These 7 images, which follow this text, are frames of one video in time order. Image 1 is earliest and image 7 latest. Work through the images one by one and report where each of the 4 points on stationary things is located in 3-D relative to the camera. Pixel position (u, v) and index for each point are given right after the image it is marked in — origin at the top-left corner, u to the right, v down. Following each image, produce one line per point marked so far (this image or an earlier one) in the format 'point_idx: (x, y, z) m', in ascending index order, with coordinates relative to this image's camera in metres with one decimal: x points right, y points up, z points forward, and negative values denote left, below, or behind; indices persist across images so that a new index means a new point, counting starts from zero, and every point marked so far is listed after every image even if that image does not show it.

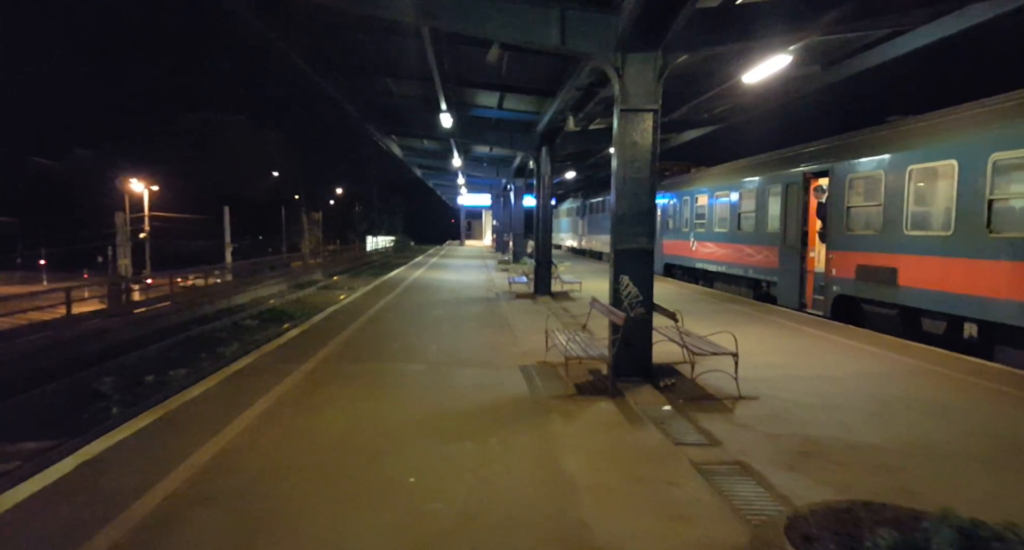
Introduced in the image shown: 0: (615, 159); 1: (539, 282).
0: (+1.5, +1.7, +7.1) m
1: (+0.9, -0.2, +15.8) m
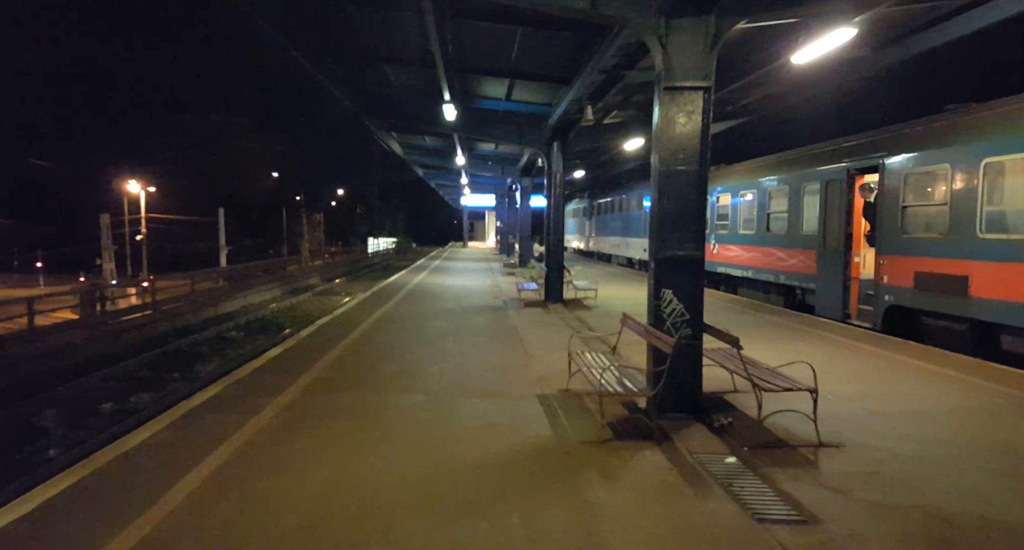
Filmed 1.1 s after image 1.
0: (+1.7, +1.5, +5.8) m
1: (+1.1, -0.4, +14.5) m
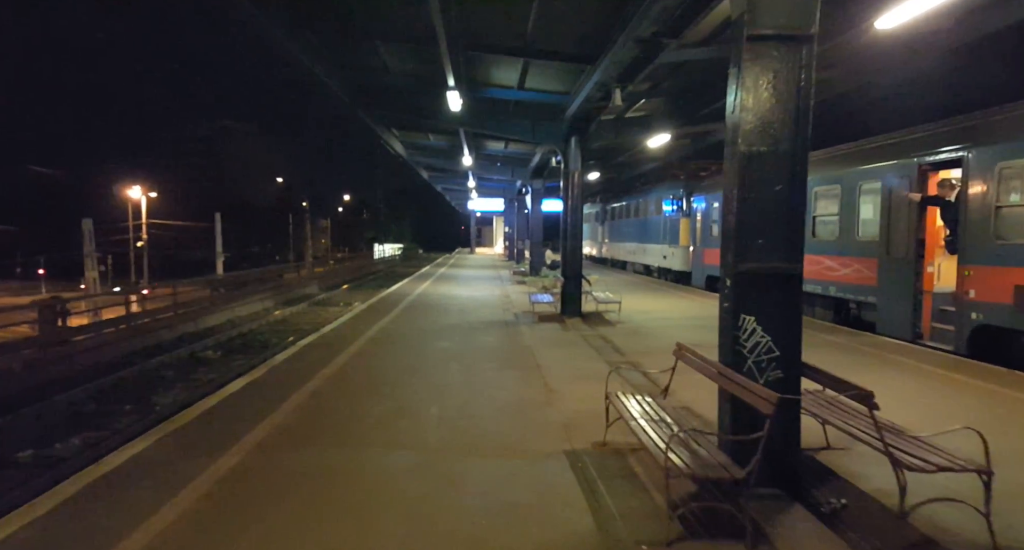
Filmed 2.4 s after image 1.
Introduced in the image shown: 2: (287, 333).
0: (+1.9, +1.3, +4.3) m
1: (+1.5, -0.7, +12.9) m
2: (-6.2, -1.6, +13.7) m
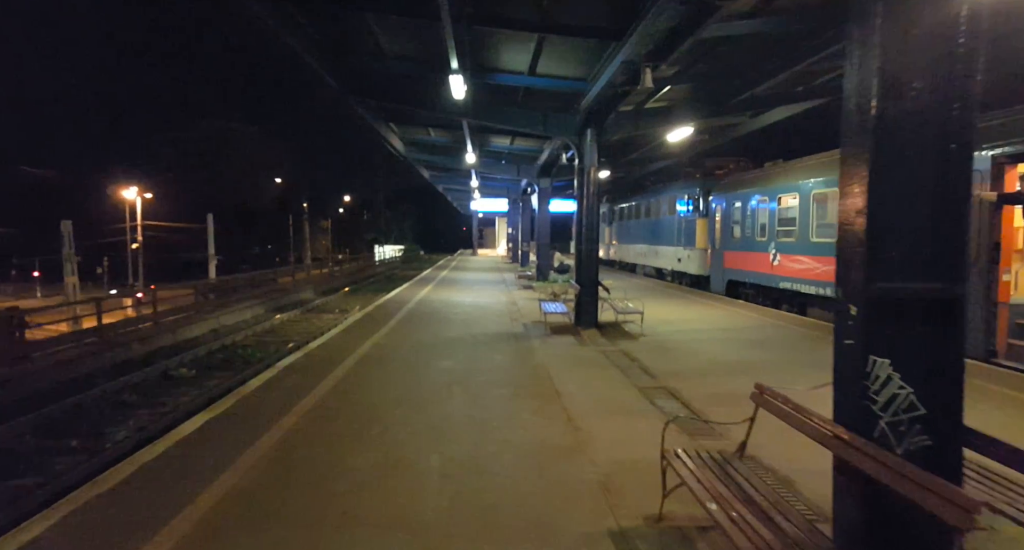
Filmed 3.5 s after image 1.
0: (+2.1, +1.2, +3.0) m
1: (+1.7, -0.8, +11.7) m
2: (-5.9, -1.8, +12.4) m
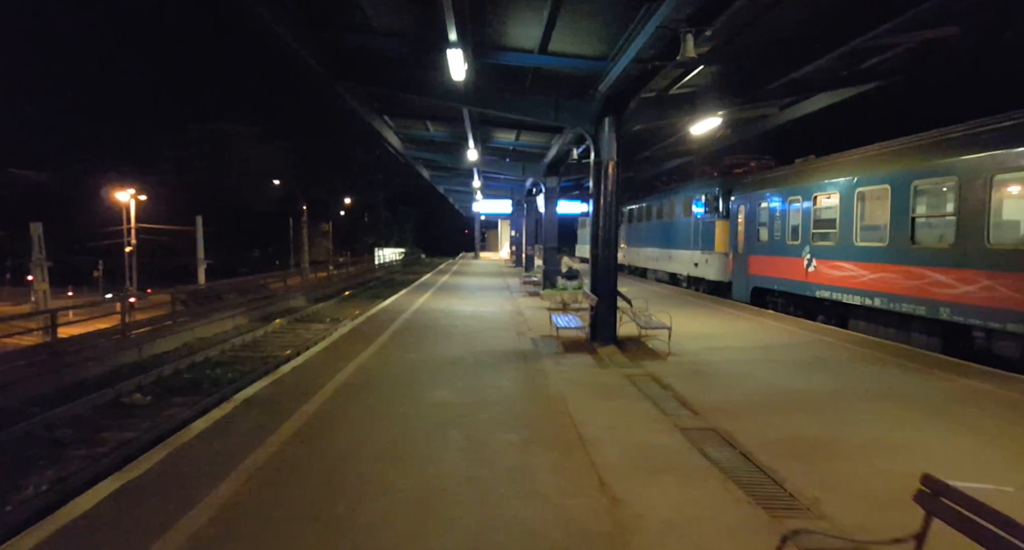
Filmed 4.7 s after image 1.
0: (+2.2, +1.0, +1.6) m
1: (+1.8, -1.0, +10.2) m
2: (-5.8, -2.0, +11.0) m
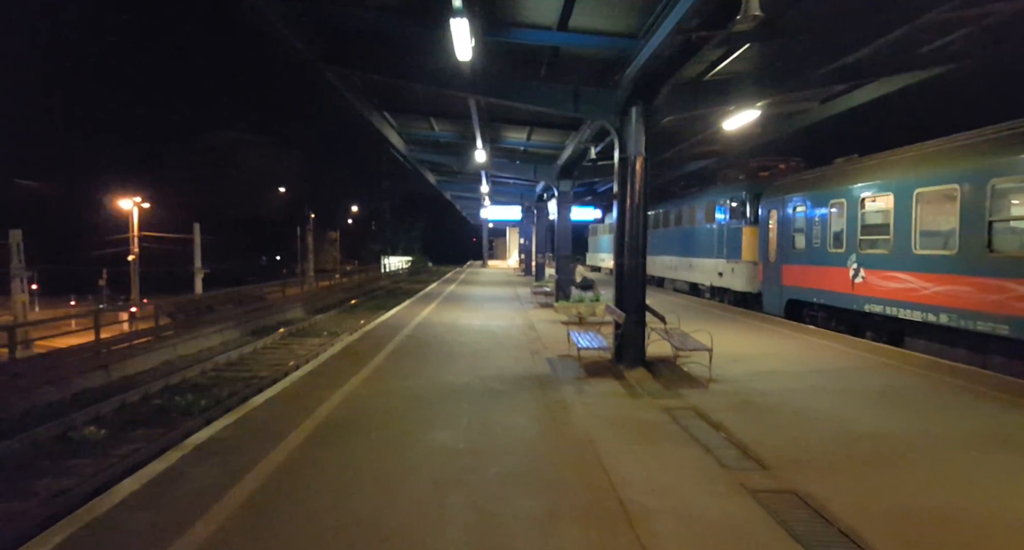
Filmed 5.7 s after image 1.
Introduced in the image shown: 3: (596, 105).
0: (+2.3, +1.0, +0.3) m
1: (+2.1, -1.2, +8.9) m
2: (-5.5, -2.2, +9.8) m
3: (+1.6, +3.2, +9.2) m
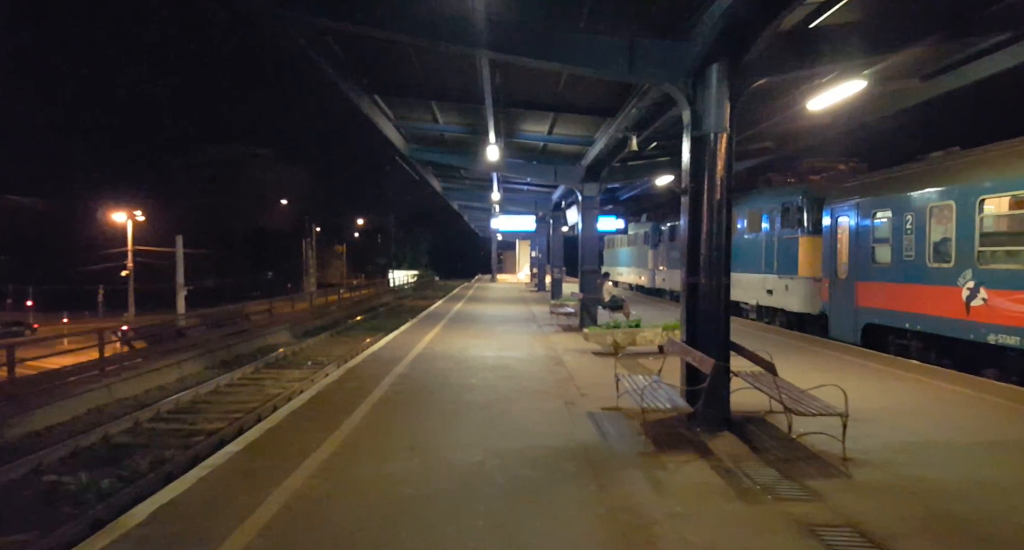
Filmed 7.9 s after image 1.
0: (+2.6, +0.9, -2.3) m
1: (+2.5, -1.6, +6.3) m
2: (-5.1, -2.6, +7.2) m
3: (+2.0, +2.8, +6.7) m
